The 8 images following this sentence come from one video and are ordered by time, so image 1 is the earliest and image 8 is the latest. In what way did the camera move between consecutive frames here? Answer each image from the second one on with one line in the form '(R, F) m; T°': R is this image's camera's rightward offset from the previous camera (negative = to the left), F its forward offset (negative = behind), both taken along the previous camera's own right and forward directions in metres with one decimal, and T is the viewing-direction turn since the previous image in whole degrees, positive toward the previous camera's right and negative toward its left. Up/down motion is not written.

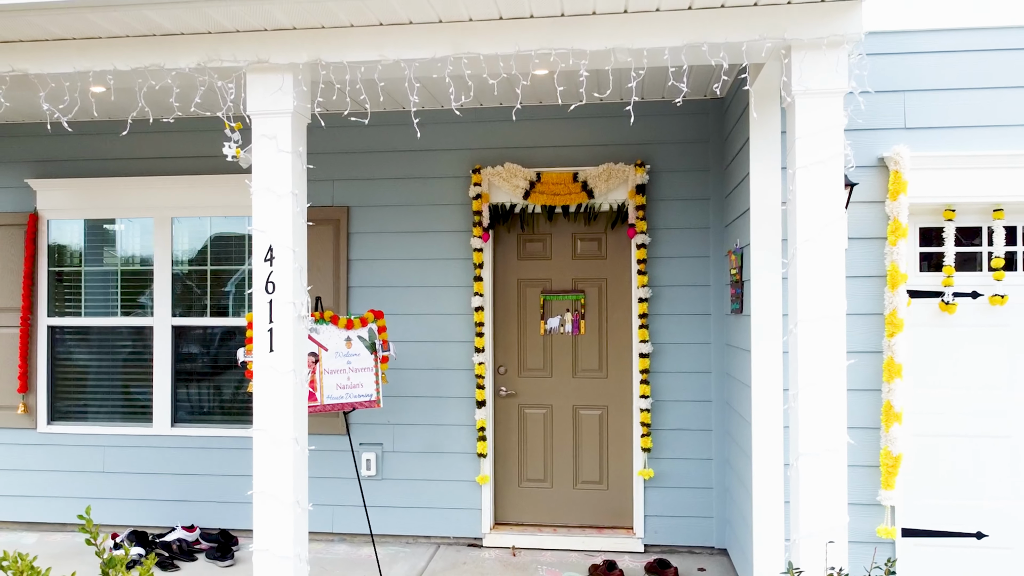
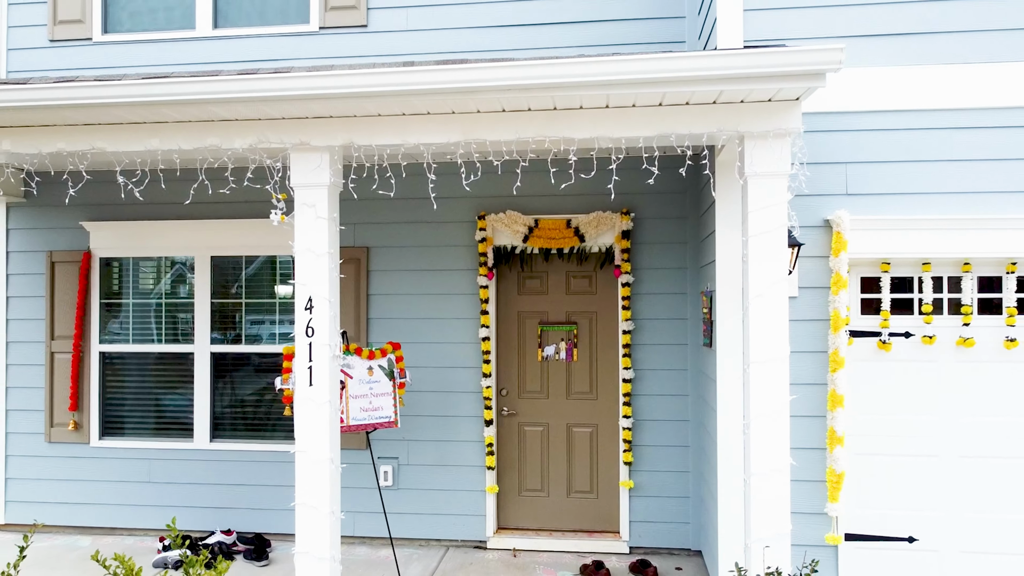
(0.0, -0.5) m; 0°
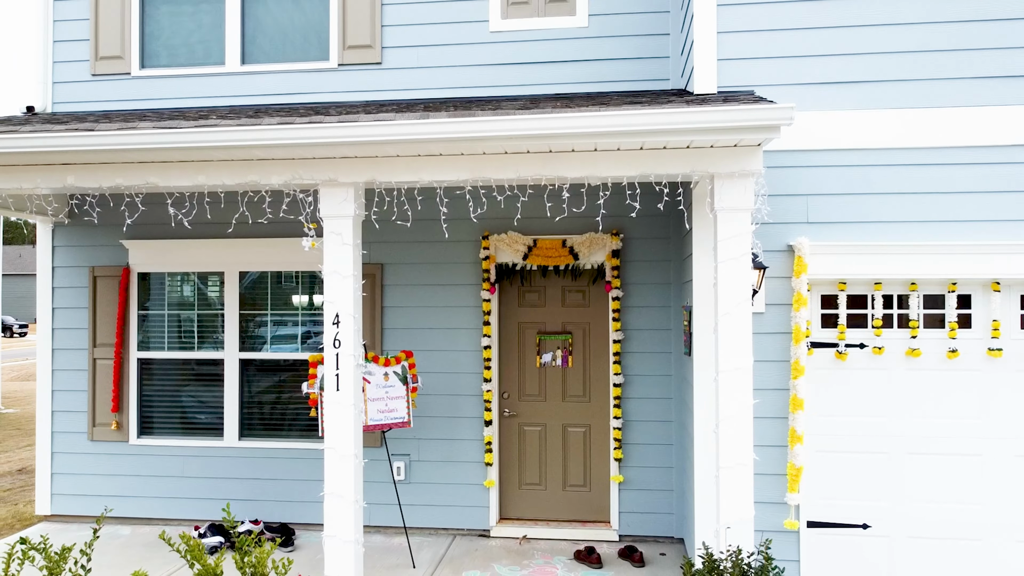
(0.0, -0.5) m; 0°
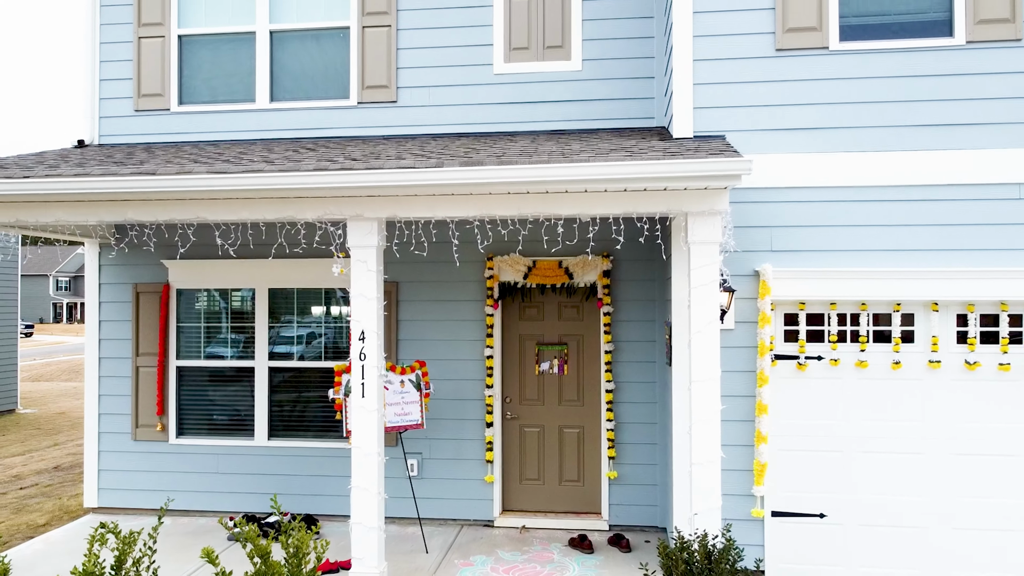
(0.0, -0.6) m; 0°
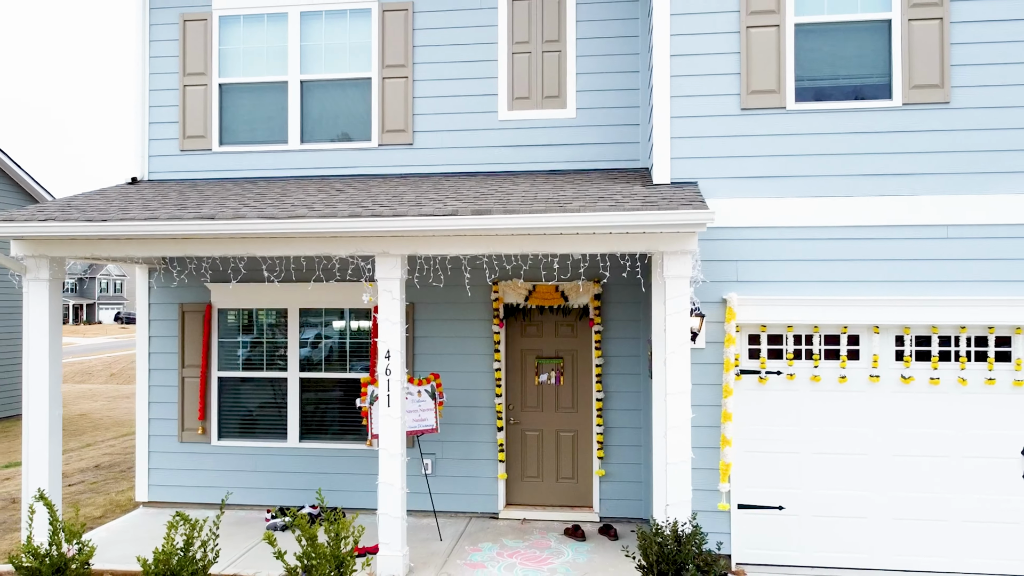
(0.0, -0.7) m; 0°
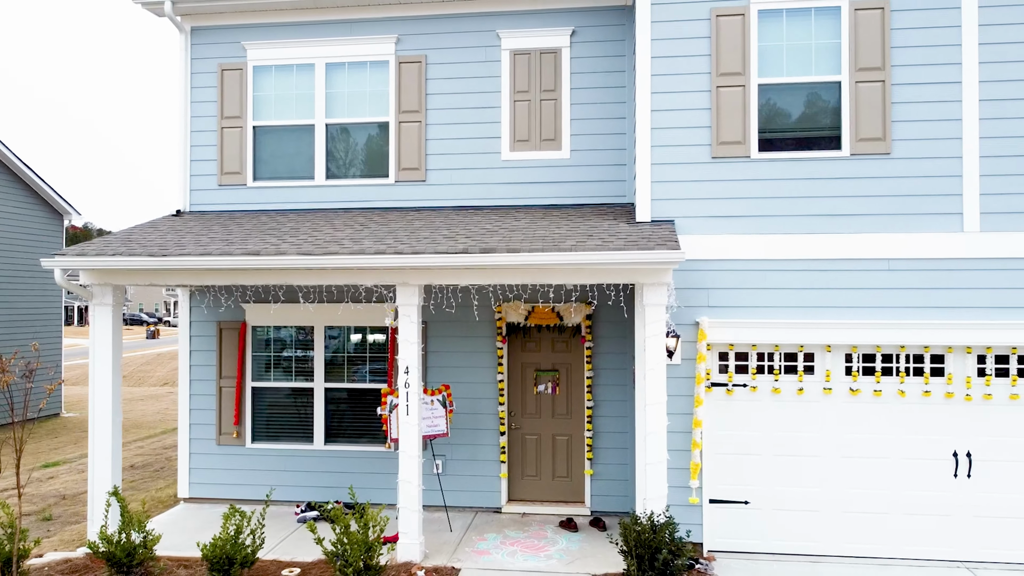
(0.0, -0.8) m; 0°
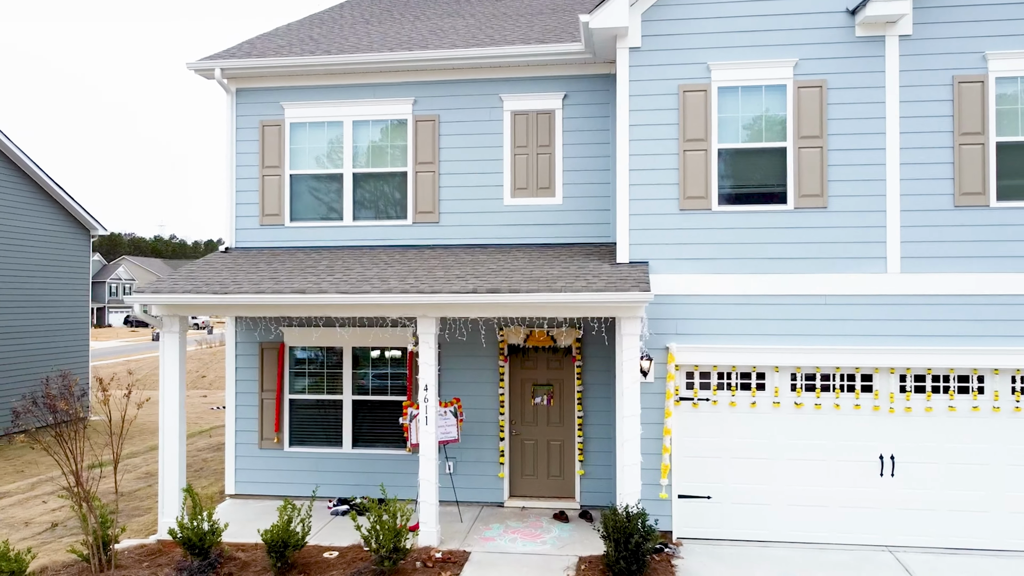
(0.0, -1.2) m; 0°
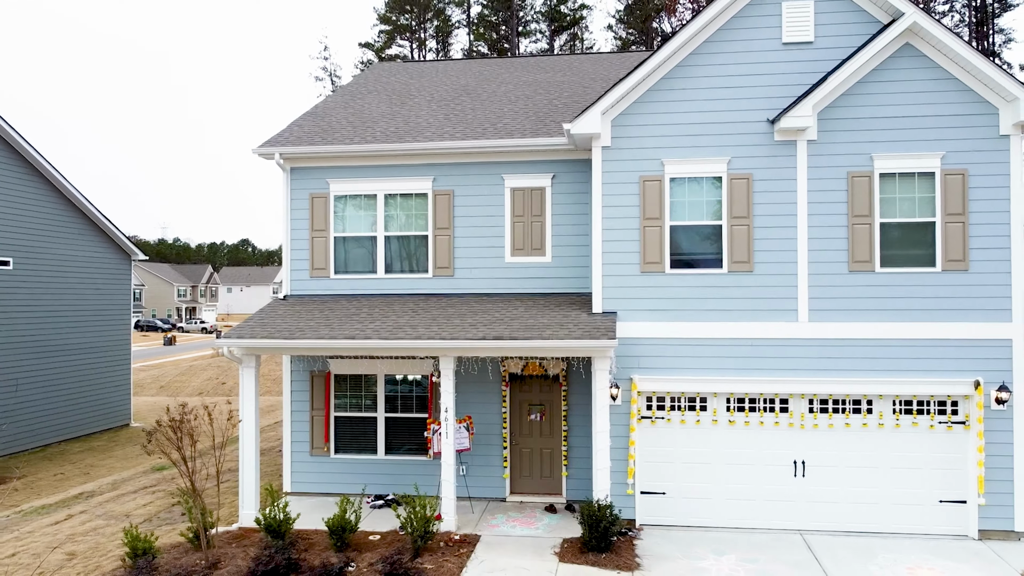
(0.0, -2.1) m; 0°
